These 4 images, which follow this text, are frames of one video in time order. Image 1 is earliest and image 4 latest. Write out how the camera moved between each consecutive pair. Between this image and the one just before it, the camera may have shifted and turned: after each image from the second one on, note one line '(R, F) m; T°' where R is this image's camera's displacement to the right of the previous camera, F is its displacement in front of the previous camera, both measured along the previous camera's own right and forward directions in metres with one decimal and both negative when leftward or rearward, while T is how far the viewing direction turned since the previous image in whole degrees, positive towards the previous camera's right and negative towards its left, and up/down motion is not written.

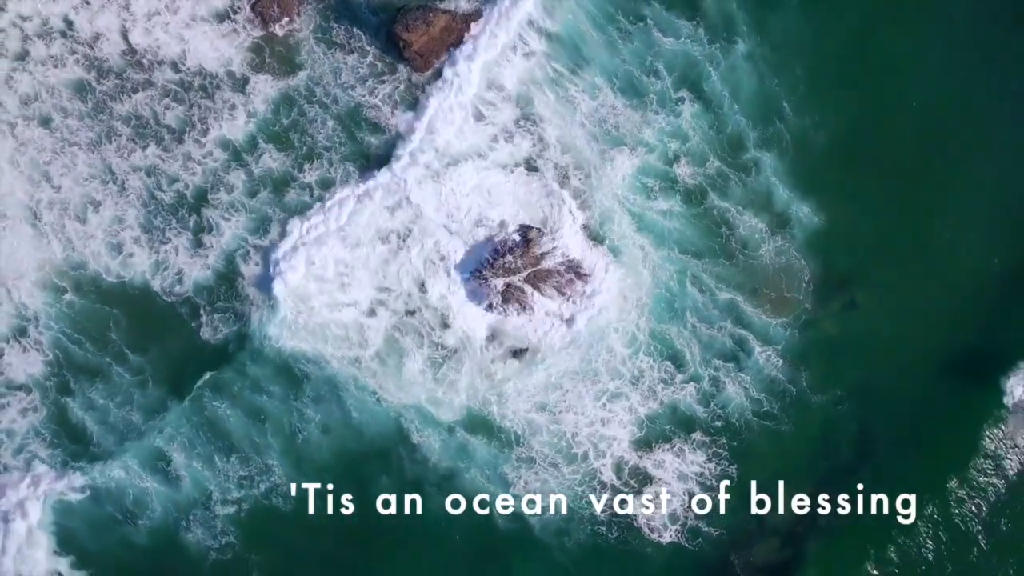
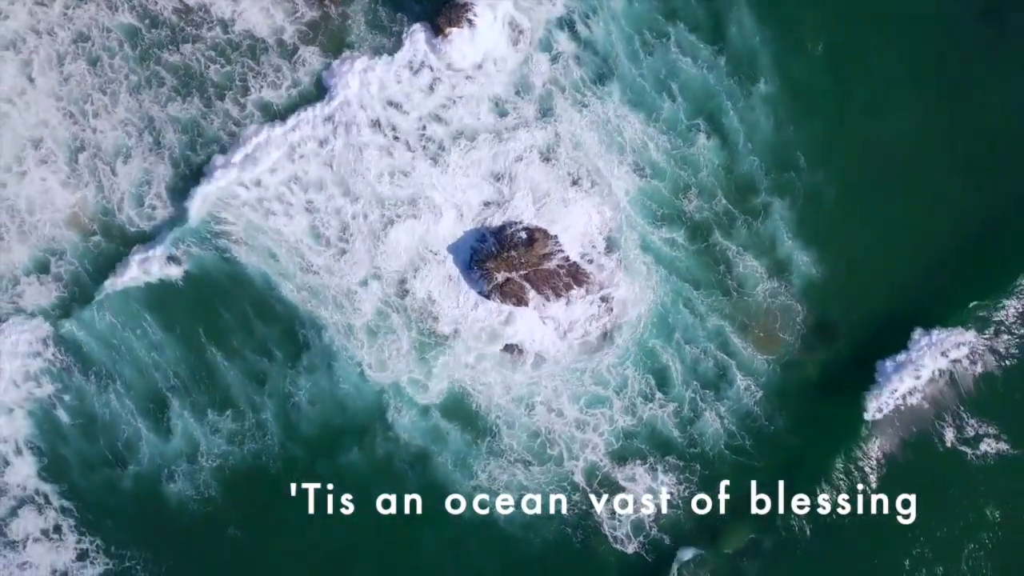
(+1.5, -0.7) m; -2°
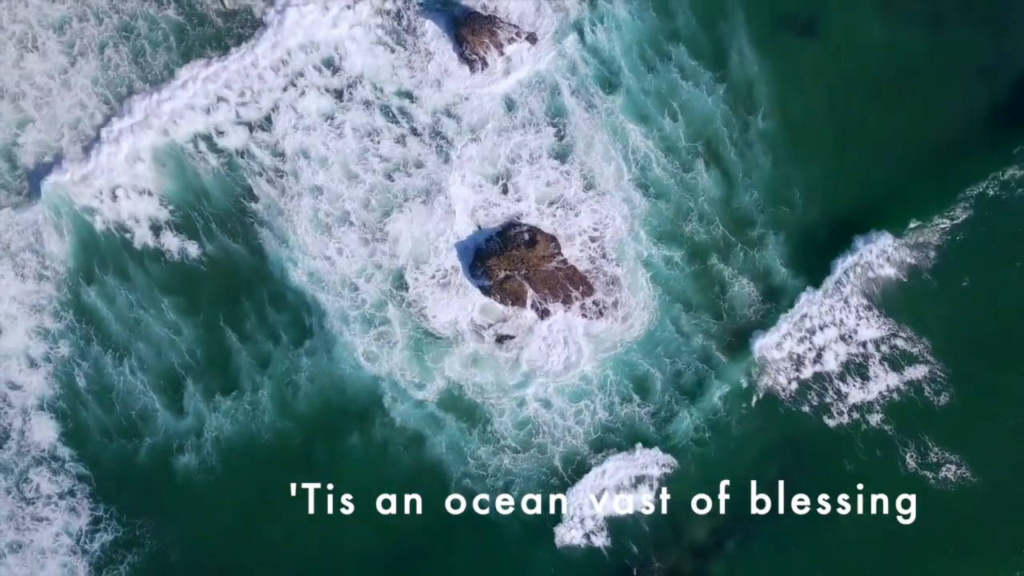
(+1.4, -1.6) m; -2°
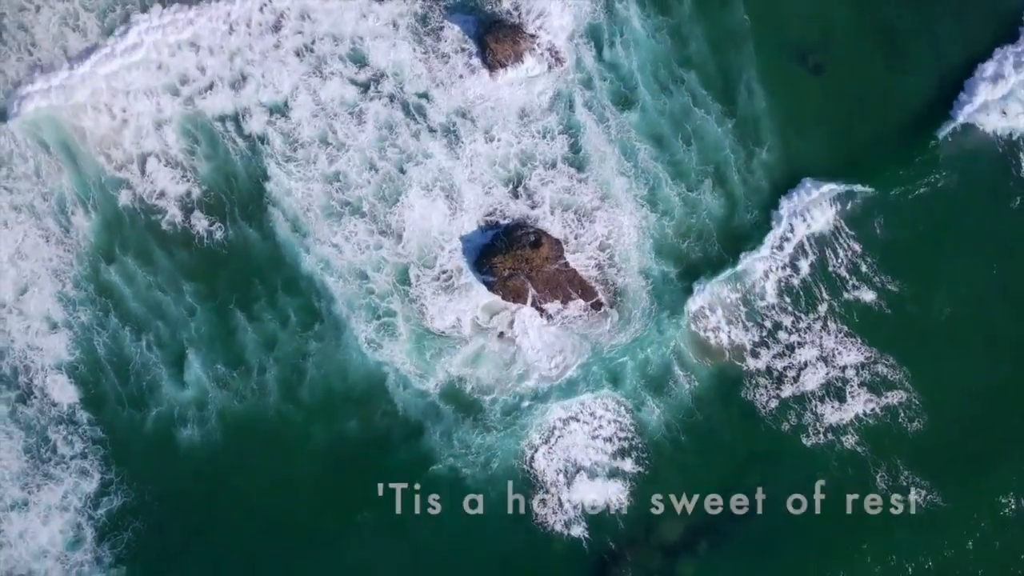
(+0.9, -1.3) m; -2°
